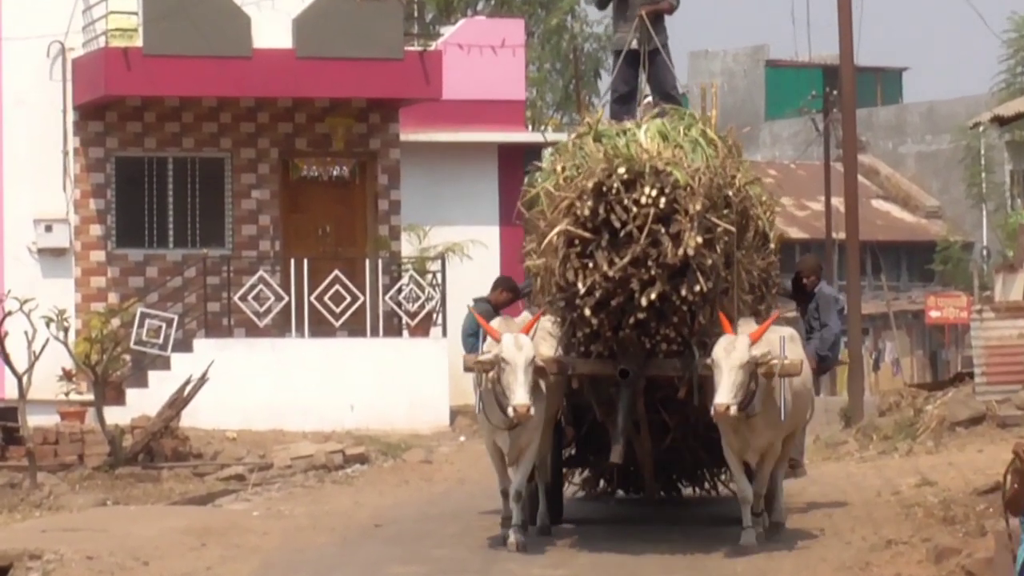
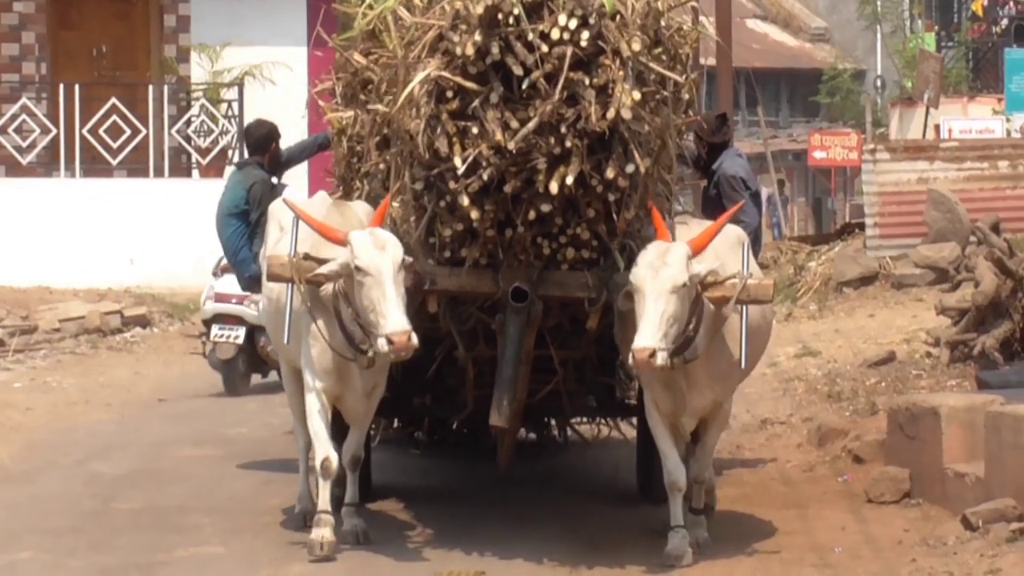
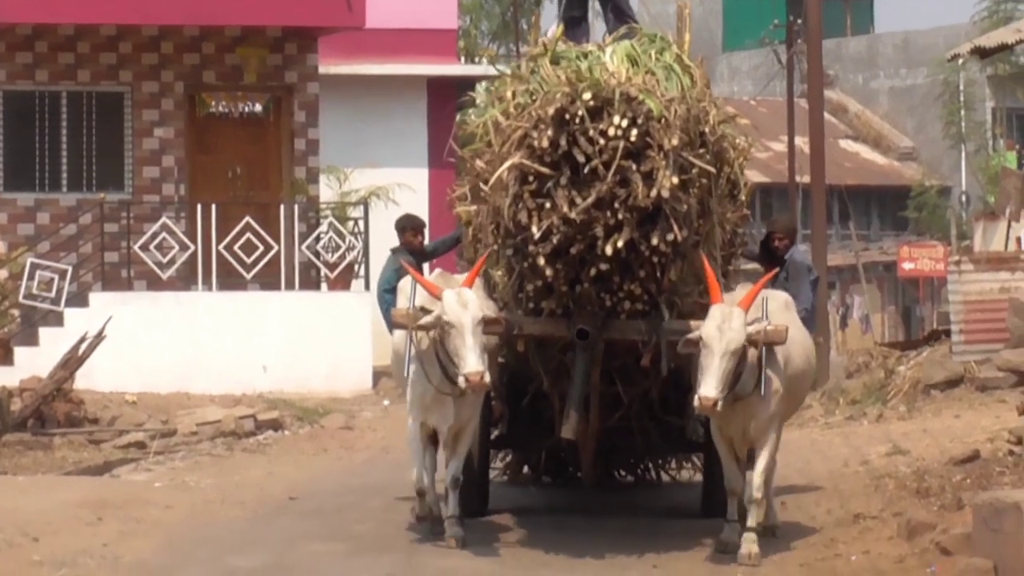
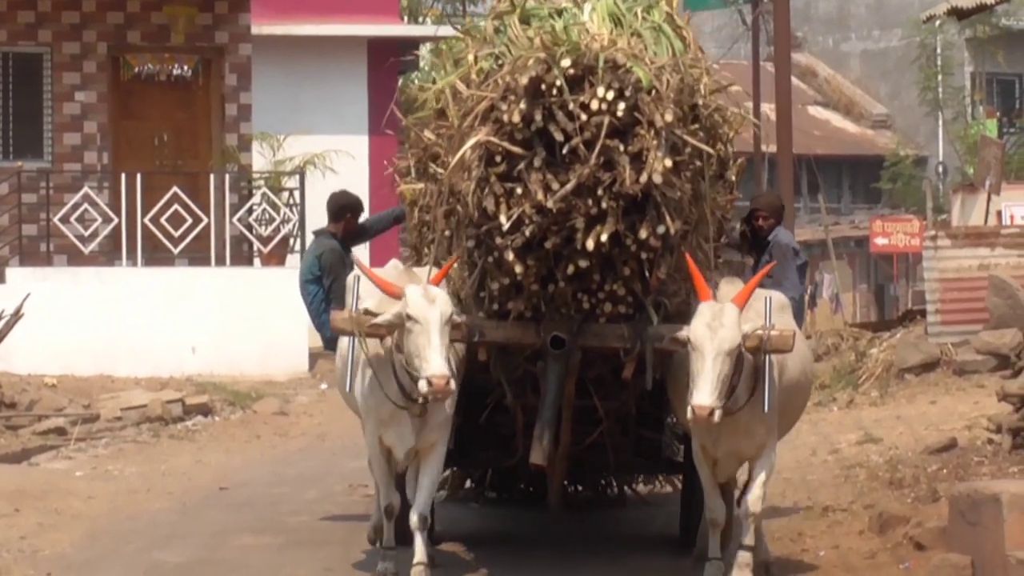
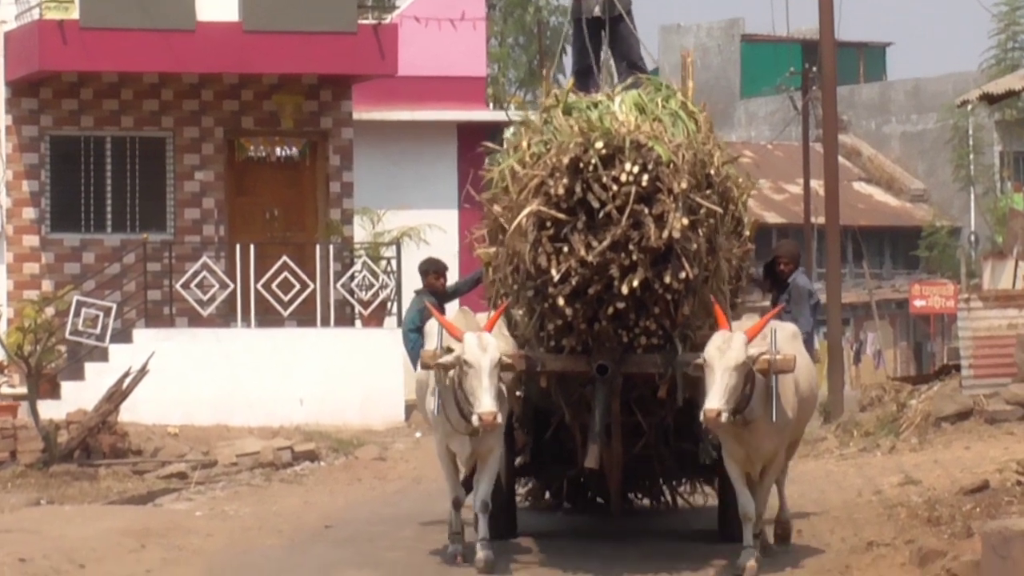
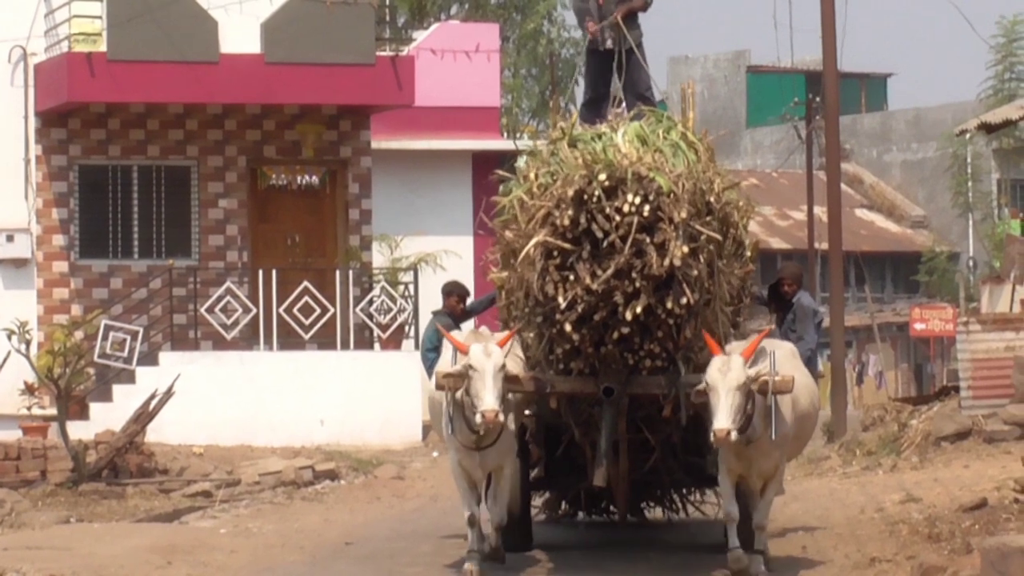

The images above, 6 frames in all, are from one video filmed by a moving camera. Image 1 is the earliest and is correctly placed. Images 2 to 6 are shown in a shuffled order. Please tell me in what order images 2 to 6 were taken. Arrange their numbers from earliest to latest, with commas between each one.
6, 5, 3, 4, 2
